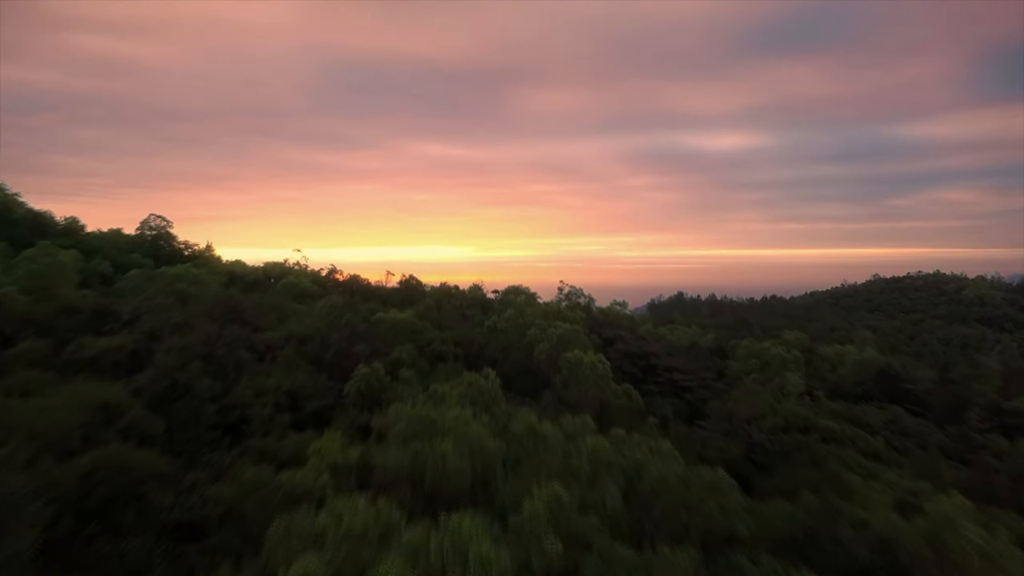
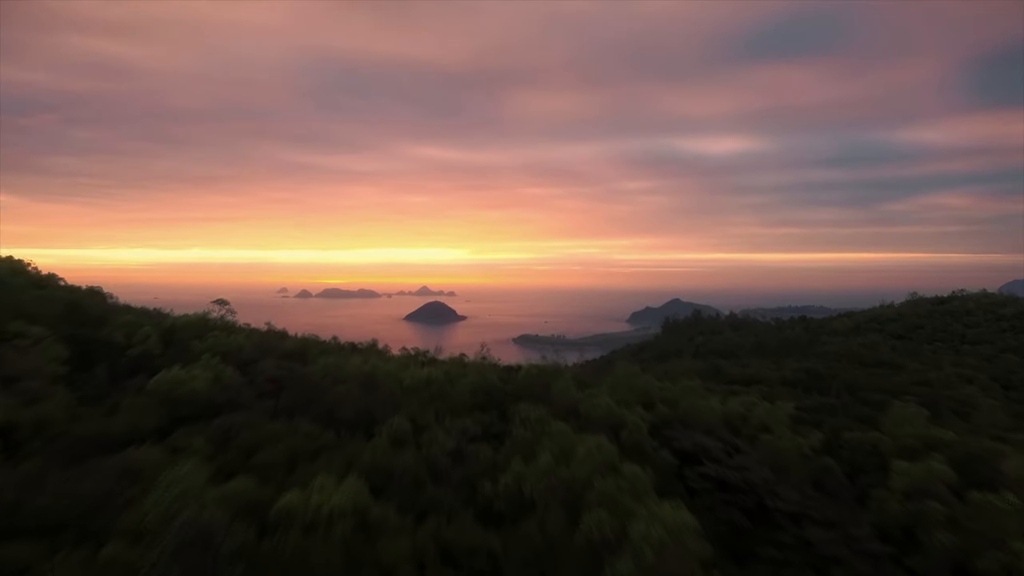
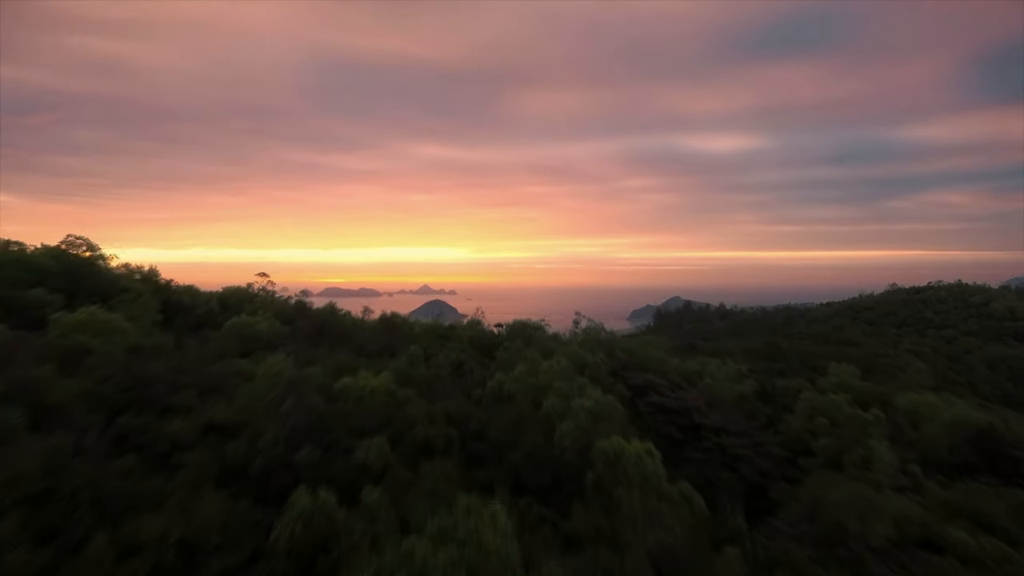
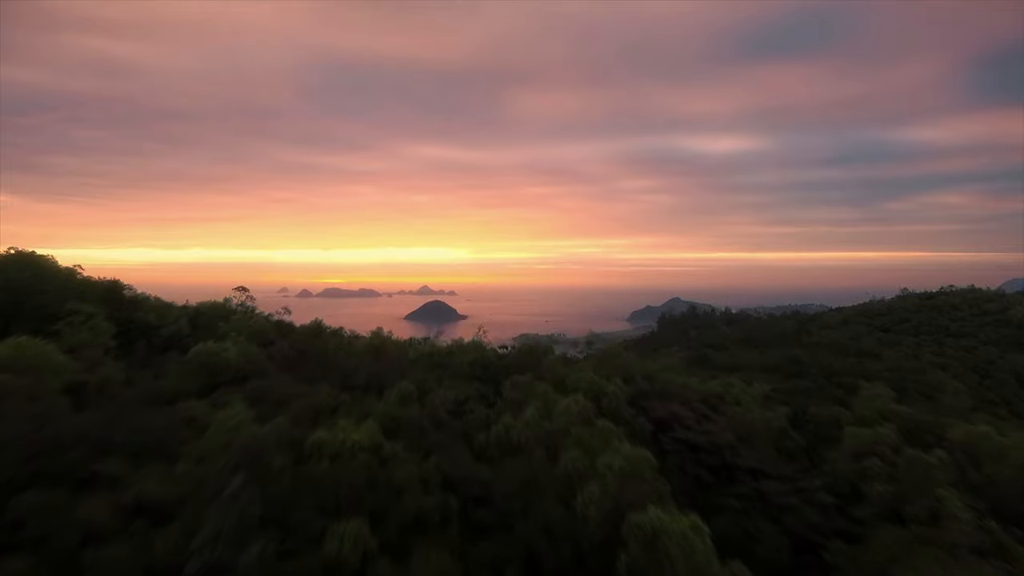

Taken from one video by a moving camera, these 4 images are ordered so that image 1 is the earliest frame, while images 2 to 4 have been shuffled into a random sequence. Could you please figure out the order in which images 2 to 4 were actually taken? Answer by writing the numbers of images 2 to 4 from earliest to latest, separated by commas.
3, 4, 2
